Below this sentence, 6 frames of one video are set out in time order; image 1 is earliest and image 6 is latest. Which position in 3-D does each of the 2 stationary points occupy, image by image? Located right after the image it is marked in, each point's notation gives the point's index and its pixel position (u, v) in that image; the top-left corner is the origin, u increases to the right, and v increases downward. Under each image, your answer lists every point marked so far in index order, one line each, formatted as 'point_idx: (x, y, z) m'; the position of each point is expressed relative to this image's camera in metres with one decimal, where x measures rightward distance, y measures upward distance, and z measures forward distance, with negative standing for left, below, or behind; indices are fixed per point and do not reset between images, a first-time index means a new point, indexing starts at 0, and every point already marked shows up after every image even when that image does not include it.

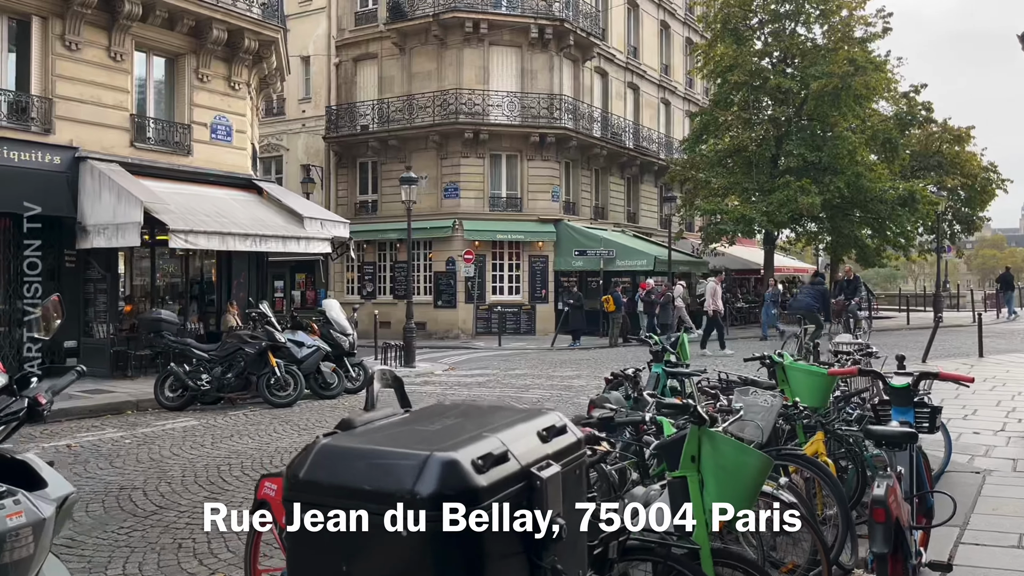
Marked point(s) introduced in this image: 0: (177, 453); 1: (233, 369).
0: (-3.2, -1.6, +7.5) m
1: (-3.9, -1.1, +10.8) m
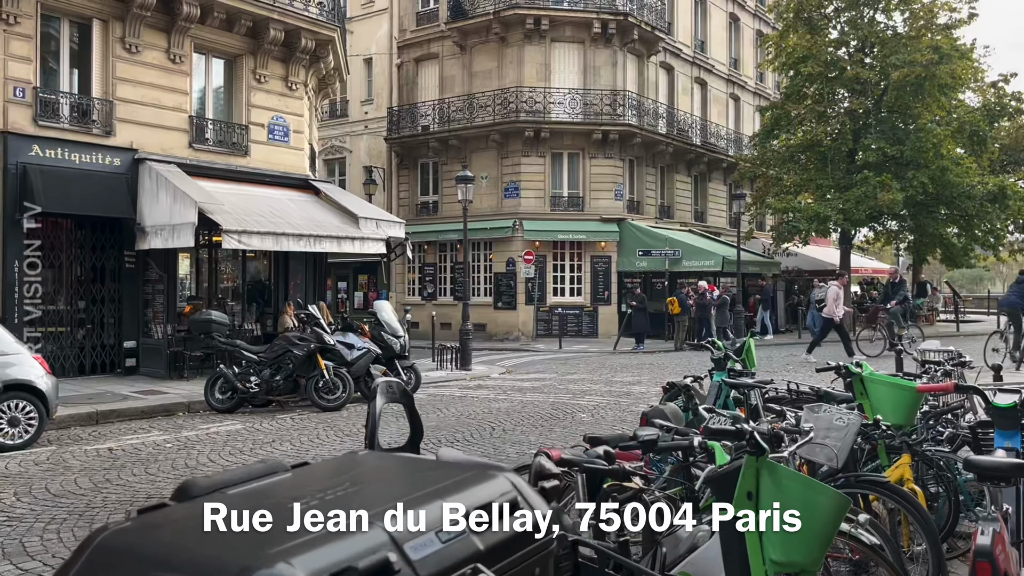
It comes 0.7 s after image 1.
0: (-2.8, -1.6, +7.2) m
1: (-3.2, -1.2, +10.6) m
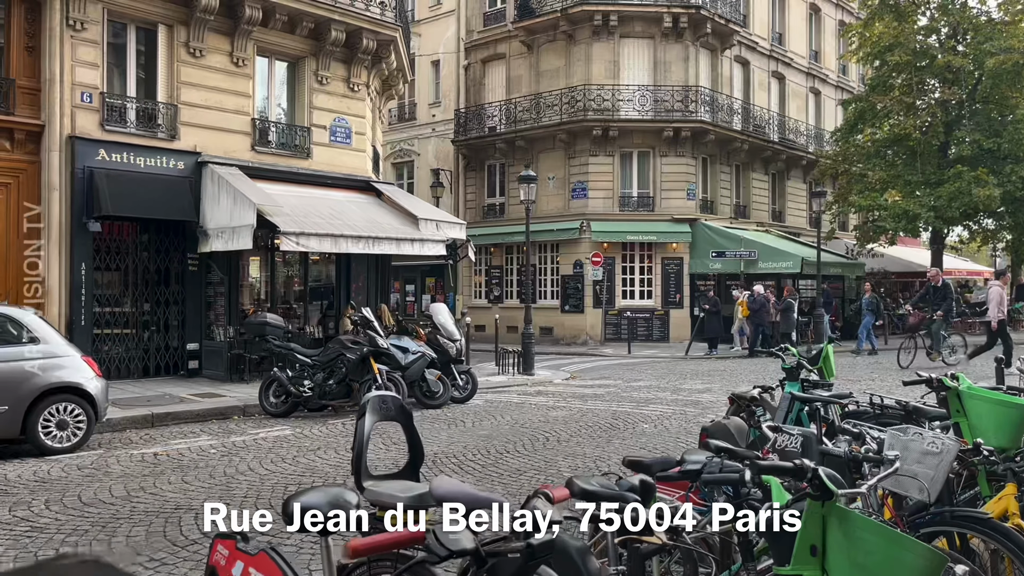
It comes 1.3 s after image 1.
0: (-2.3, -1.6, +7.0) m
1: (-2.4, -1.2, +10.4) m
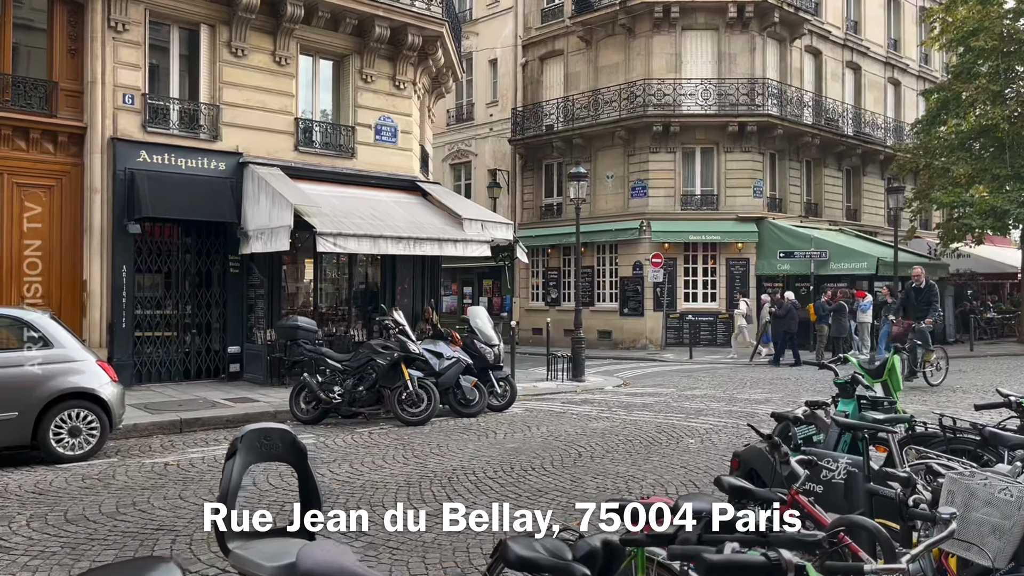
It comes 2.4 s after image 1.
0: (-2.1, -1.6, +6.5) m
1: (-1.9, -1.2, +9.9) m
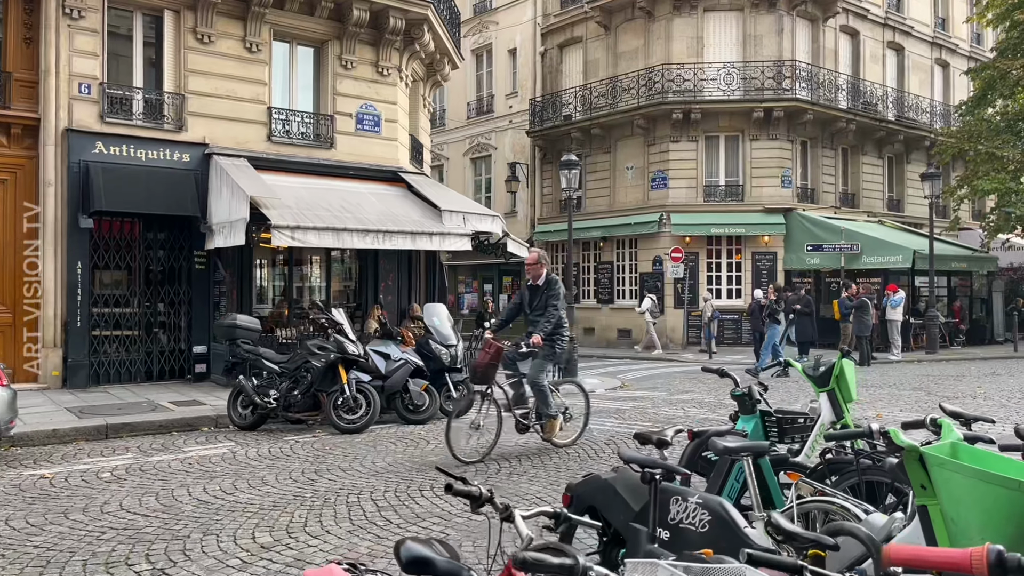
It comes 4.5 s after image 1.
0: (-3.0, -1.6, +5.8) m
1: (-2.5, -1.2, +9.2) m
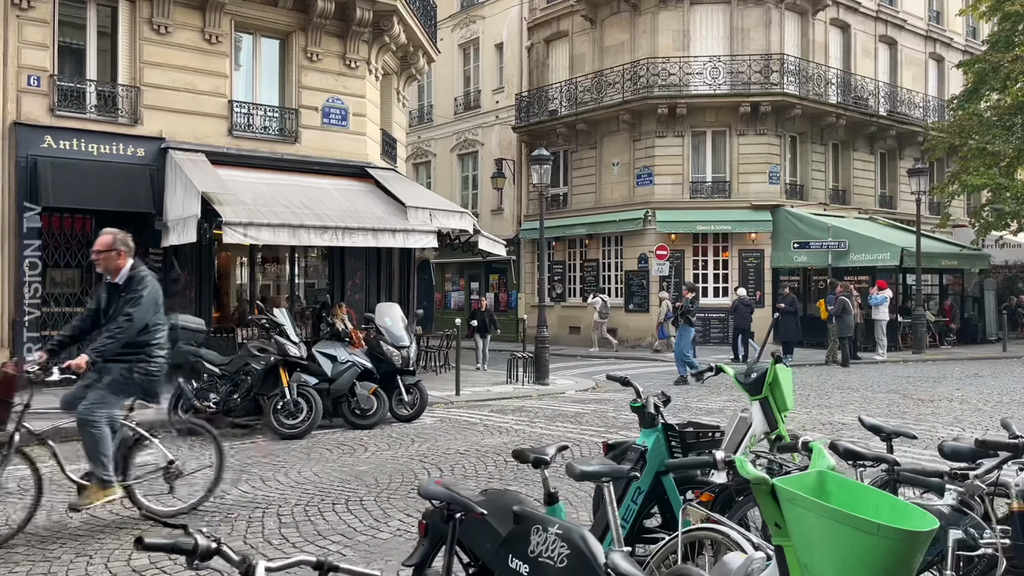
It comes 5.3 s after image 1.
0: (-3.6, -1.6, +5.5) m
1: (-3.1, -1.2, +8.8) m
